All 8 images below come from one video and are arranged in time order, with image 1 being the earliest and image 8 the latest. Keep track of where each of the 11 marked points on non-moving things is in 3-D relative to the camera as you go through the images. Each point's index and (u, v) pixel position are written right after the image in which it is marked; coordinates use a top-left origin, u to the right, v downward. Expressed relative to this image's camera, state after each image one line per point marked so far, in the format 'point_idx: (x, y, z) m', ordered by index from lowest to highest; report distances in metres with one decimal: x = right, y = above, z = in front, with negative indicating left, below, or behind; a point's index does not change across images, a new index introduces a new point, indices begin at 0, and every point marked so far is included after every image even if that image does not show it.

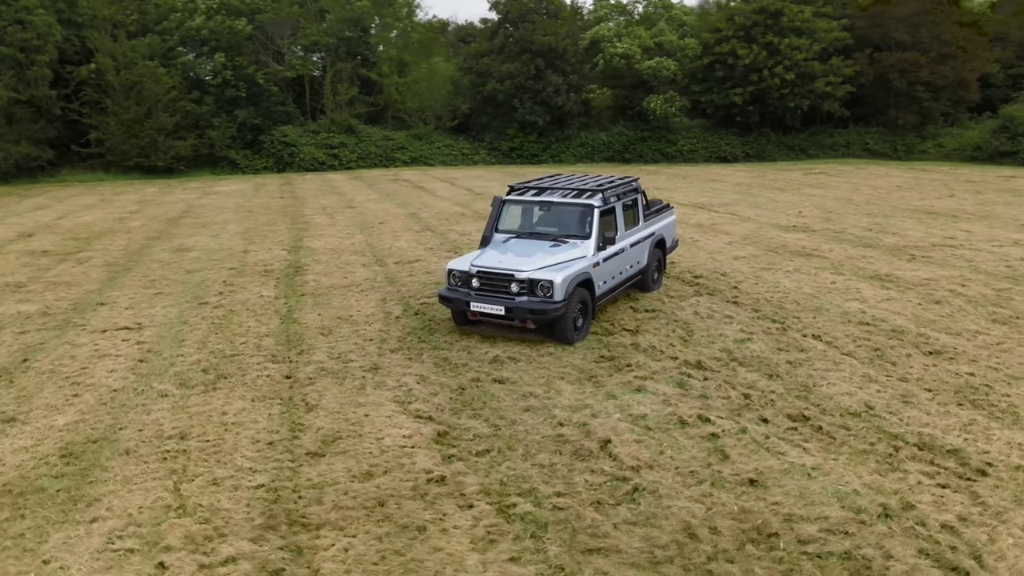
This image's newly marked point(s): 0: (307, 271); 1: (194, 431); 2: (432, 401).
0: (-3.6, +0.3, +12.6) m
1: (-2.7, -1.2, +6.2) m
2: (-0.7, -1.1, +6.8) m
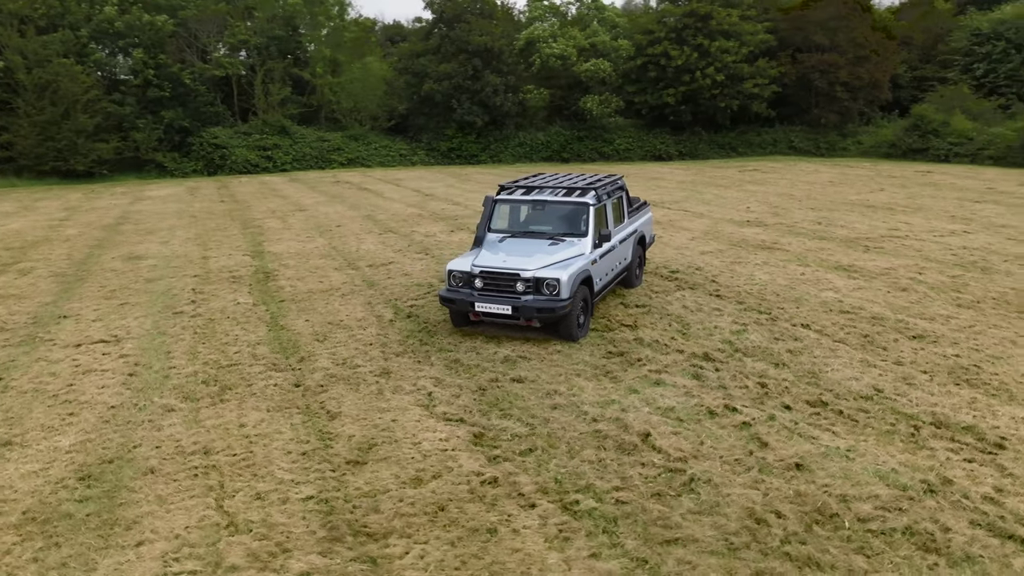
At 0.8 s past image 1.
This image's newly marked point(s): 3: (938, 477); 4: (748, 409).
0: (-4.0, +0.2, +12.2) m
1: (-2.4, -1.3, +5.9) m
2: (-0.5, -1.1, +6.7) m
3: (+3.1, -1.4, +5.1) m
4: (+2.1, -1.1, +6.4) m
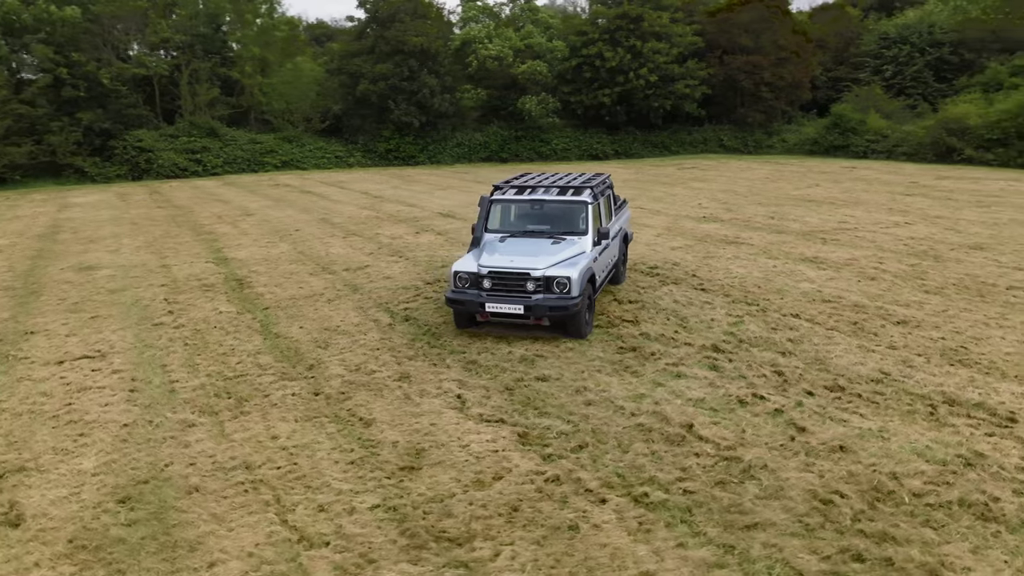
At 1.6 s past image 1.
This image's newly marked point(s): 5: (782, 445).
0: (-4.3, +0.1, +11.8) m
1: (-2.0, -1.4, +5.7) m
2: (-0.2, -1.1, +6.7) m
3: (+3.6, -1.3, +5.5) m
4: (+2.5, -1.0, +6.6) m
5: (+2.2, -1.3, +5.7) m
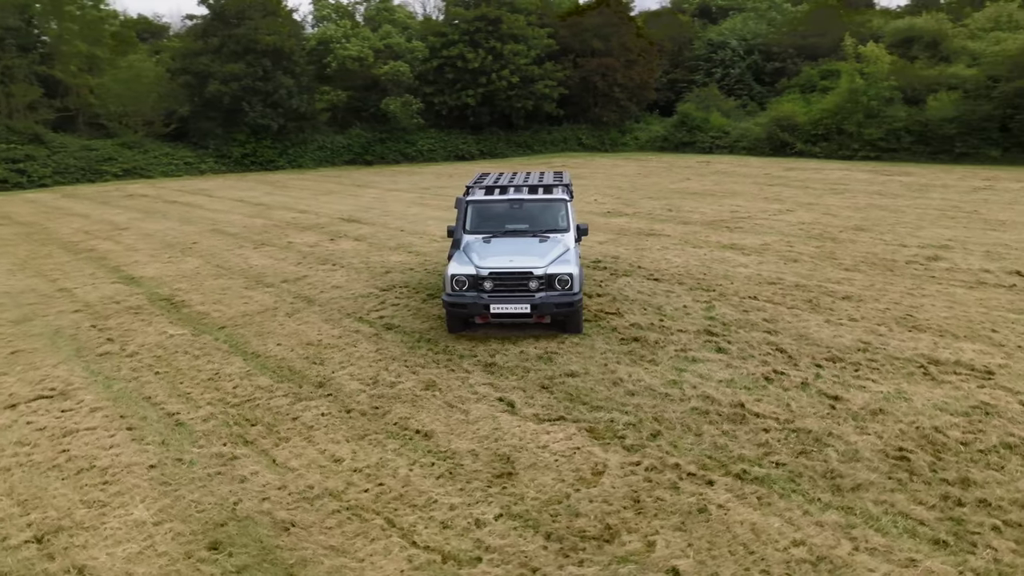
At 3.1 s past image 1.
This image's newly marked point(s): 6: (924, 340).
0: (-5.0, -0.2, +10.8) m
1: (-1.3, -1.5, +5.3) m
2: (+0.3, -1.1, +6.7) m
3: (+4.2, -1.0, +6.4) m
4: (+2.8, -0.8, +7.2) m
5: (+2.8, -1.1, +6.2) m
6: (+4.7, -0.6, +8.1) m
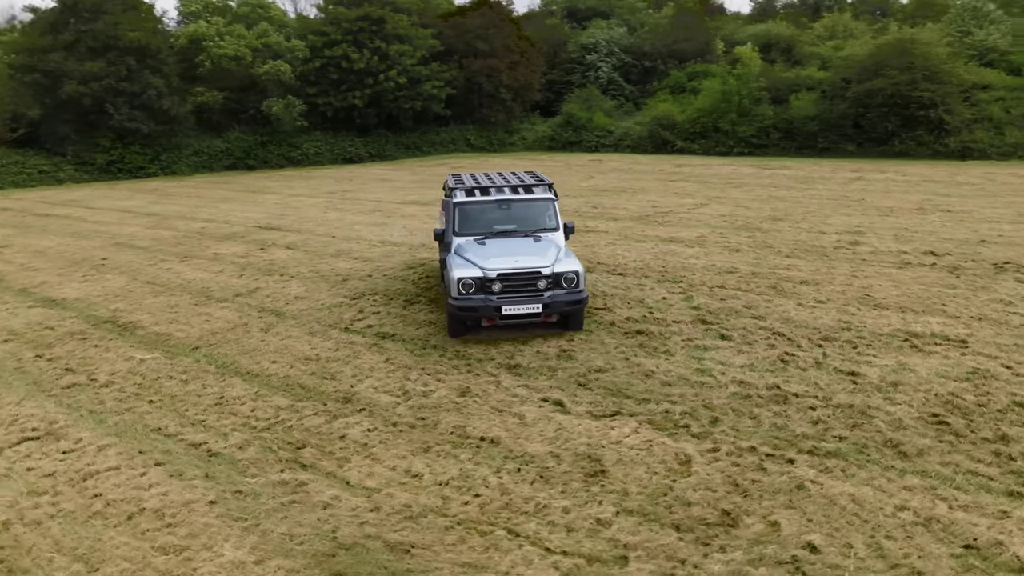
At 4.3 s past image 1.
0: (-5.2, -0.5, +9.8) m
1: (-0.6, -1.5, +5.1) m
2: (+0.7, -1.1, +6.7) m
3: (+4.6, -0.8, +7.1) m
4: (+3.1, -0.7, +7.7) m
5: (+3.3, -0.9, +6.7) m
6: (+4.8, -0.4, +8.9) m
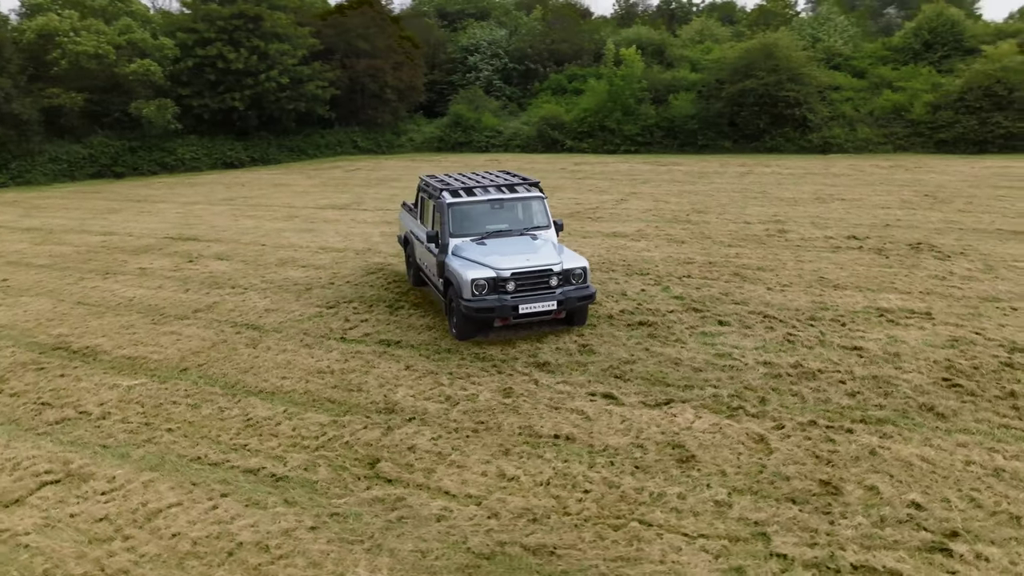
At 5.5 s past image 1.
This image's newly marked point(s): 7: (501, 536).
0: (-5.2, -0.7, +8.8) m
1: (+0.2, -1.5, +5.0) m
2: (+1.1, -1.0, +6.9) m
3: (+4.9, -0.5, +8.0) m
4: (+3.3, -0.5, +8.3) m
5: (+3.7, -0.8, +7.3) m
6: (+4.7, -0.1, +9.8) m
7: (-0.1, -1.6, +4.6) m
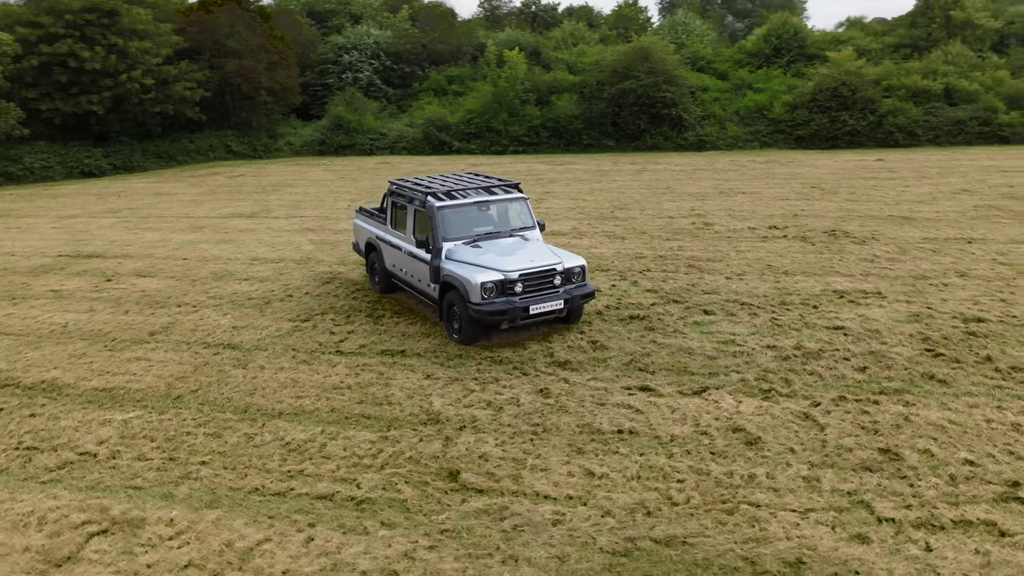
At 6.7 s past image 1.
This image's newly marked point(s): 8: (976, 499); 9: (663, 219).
0: (-5.1, -1.0, +7.8) m
1: (+1.0, -1.5, +5.1) m
2: (+1.5, -0.9, +7.1) m
3: (+5.0, -0.3, +8.9) m
4: (+3.4, -0.4, +8.9) m
5: (+3.9, -0.6, +8.0) m
6: (+4.4, +0.1, +10.6) m
7: (+0.7, -1.6, +4.7) m
8: (+3.2, -1.5, +4.9) m
9: (+3.5, +1.6, +16.3) m
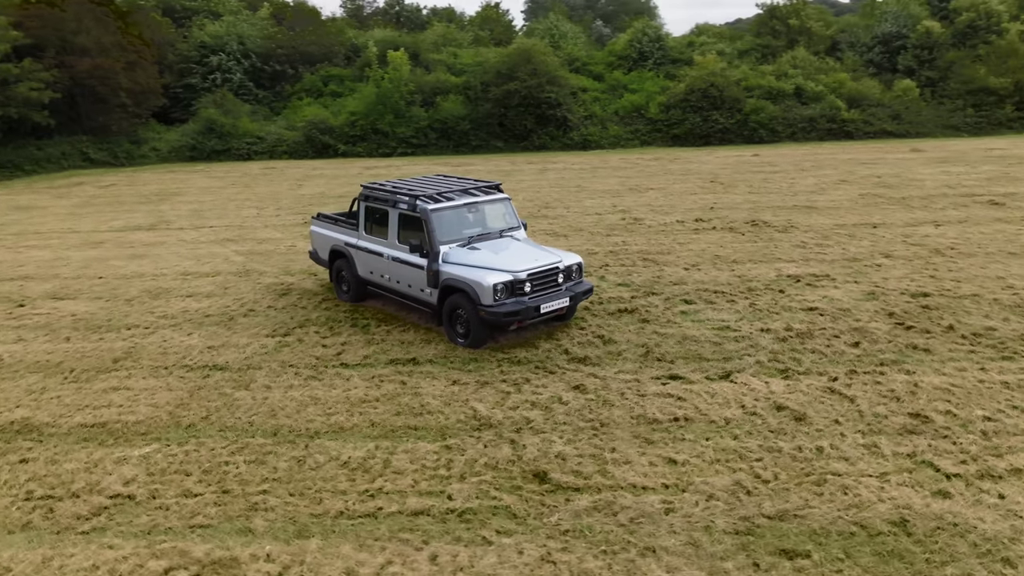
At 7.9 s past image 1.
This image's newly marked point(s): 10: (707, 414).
0: (-4.8, -1.3, +6.9) m
1: (+1.7, -1.4, +5.4) m
2: (+1.8, -0.9, +7.4) m
3: (+4.8, 0.0, +9.8) m
4: (+3.3, -0.2, +9.5) m
5: (+3.9, -0.4, +8.8) m
6: (+4.0, +0.3, +11.4) m
7: (+1.5, -1.6, +4.9) m
8: (+3.9, -1.3, +5.6) m
9: (+1.9, +1.7, +16.8) m
10: (+1.7, -1.1, +6.4) m
